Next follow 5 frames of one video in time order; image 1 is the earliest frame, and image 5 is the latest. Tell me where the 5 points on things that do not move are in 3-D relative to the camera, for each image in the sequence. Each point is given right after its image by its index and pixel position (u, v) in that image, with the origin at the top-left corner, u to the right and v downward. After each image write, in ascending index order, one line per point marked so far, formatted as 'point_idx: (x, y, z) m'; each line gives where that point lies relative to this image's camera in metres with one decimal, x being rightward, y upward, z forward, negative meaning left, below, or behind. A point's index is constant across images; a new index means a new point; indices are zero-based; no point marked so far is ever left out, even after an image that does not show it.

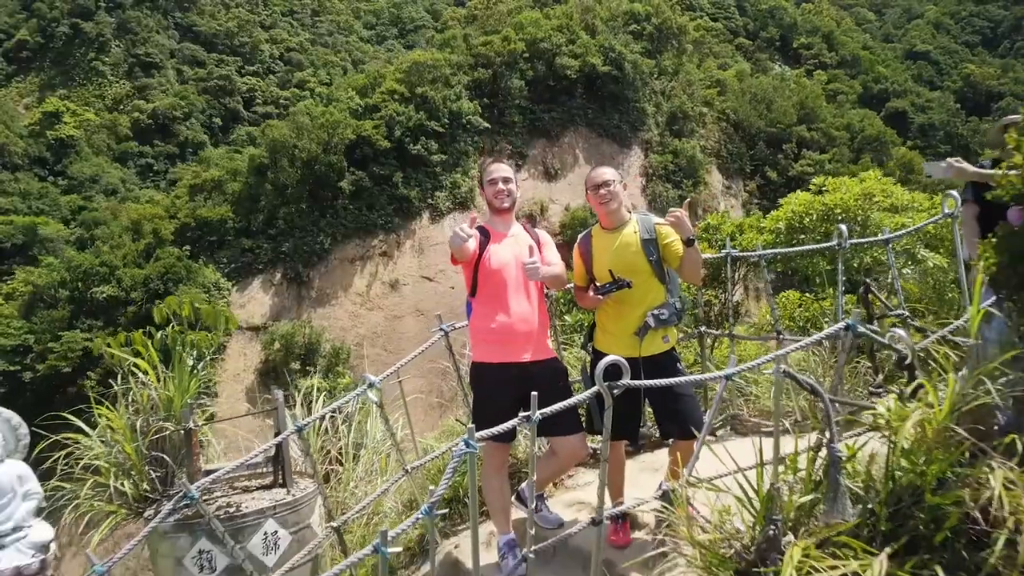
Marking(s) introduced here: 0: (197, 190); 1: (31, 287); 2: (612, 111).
0: (-4.6, +1.5, +11.8) m
1: (-6.1, 0.0, +10.3) m
2: (+1.7, +3.0, +13.5) m
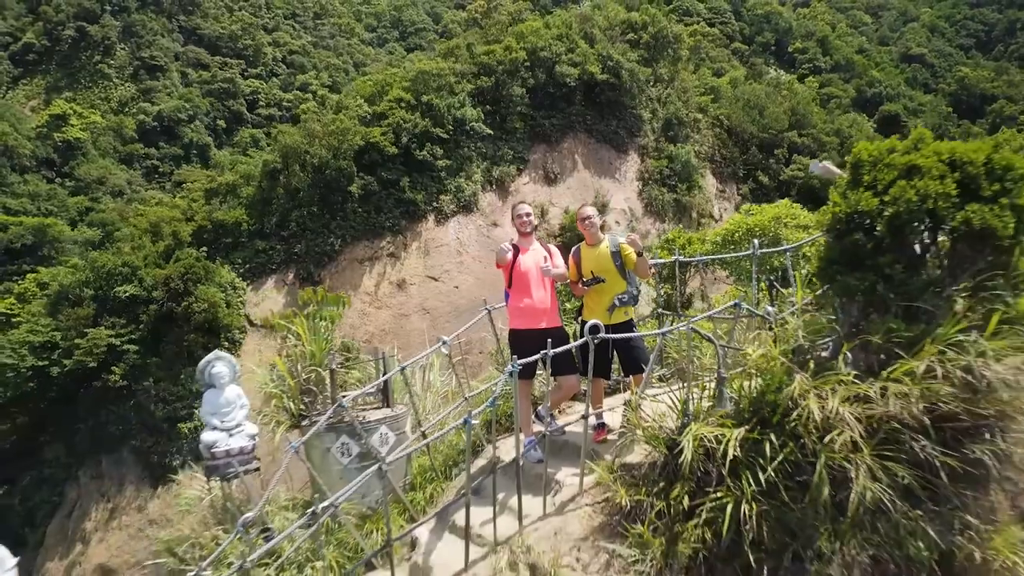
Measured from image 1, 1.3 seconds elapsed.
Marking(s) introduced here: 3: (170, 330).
0: (-4.6, +1.5, +12.3) m
1: (-6.1, 0.0, +10.8) m
2: (+1.7, +3.0, +14.0) m
3: (-4.4, -0.5, +10.2) m
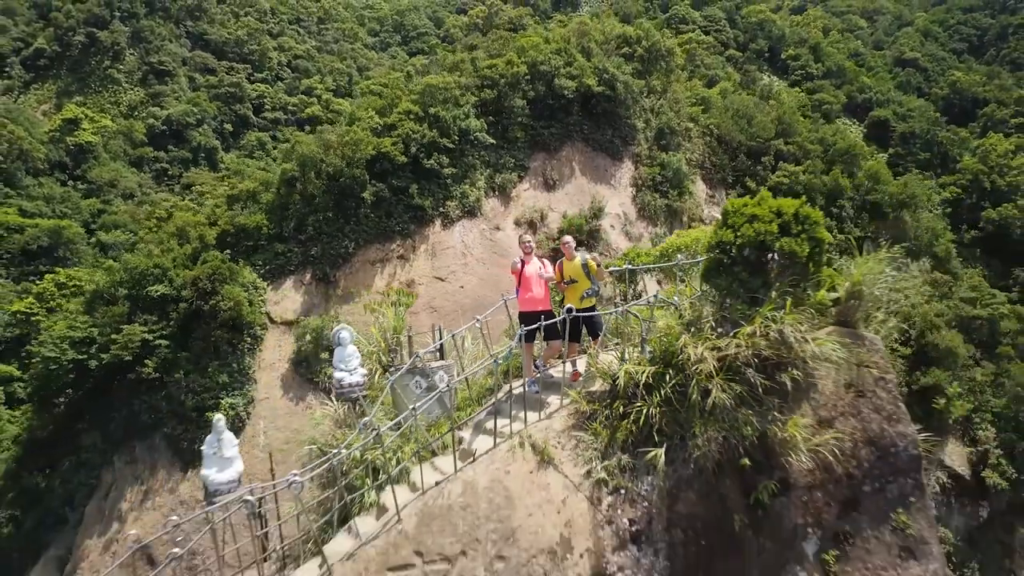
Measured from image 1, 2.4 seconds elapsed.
0: (-4.6, +1.5, +13.2) m
1: (-6.1, 0.0, +11.7) m
2: (+1.7, +3.0, +14.9) m
3: (-4.4, -0.5, +11.1) m
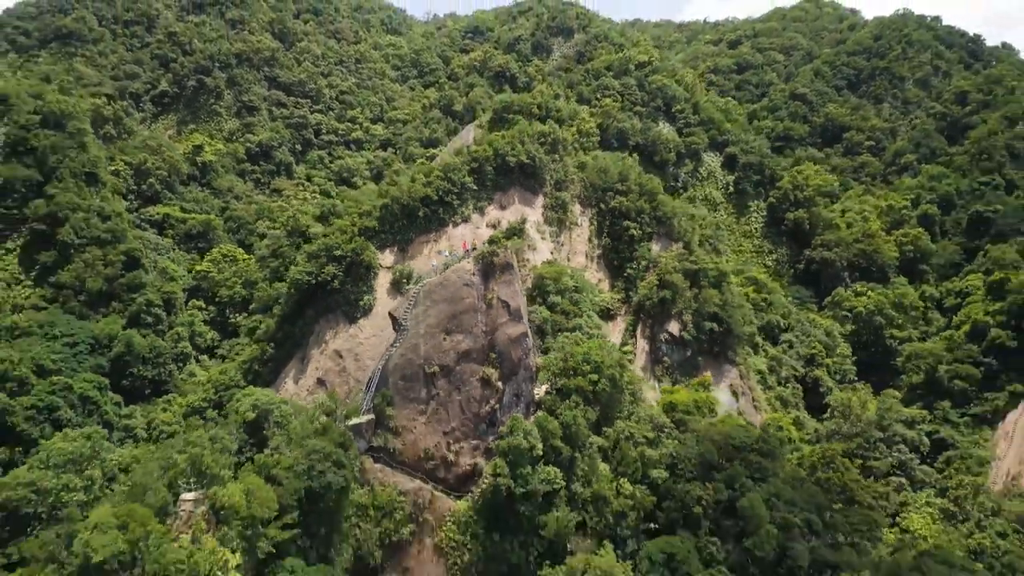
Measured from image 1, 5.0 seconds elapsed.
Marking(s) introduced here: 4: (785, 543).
0: (-5.6, +2.7, +29.4) m
1: (-7.1, +1.3, +28.0) m
2: (+0.7, +4.2, +31.1) m
3: (-5.4, +0.7, +27.3) m
4: (+6.6, -6.1, +19.6) m
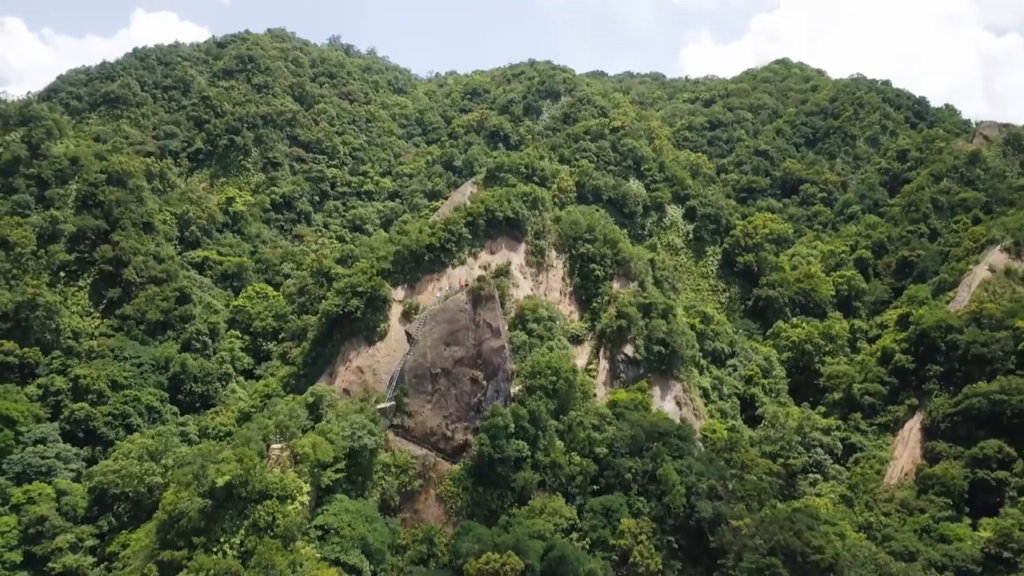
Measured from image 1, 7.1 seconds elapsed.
0: (-6.1, +1.4, +36.5) m
1: (-7.7, 0.0, +35.0) m
2: (+0.2, +2.8, +38.3) m
3: (-6.0, -0.5, +34.4) m
4: (+6.0, -7.0, +26.3) m
